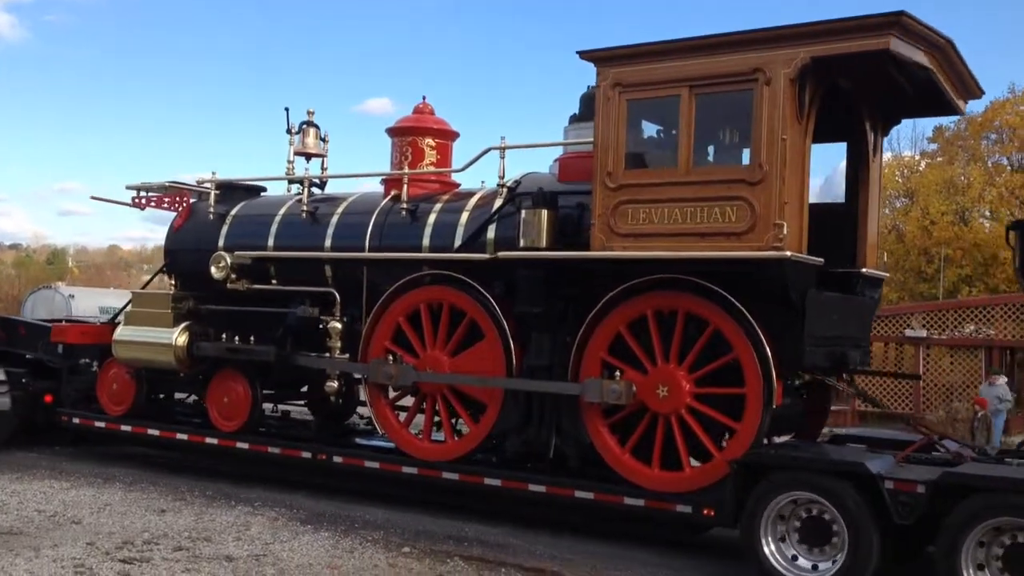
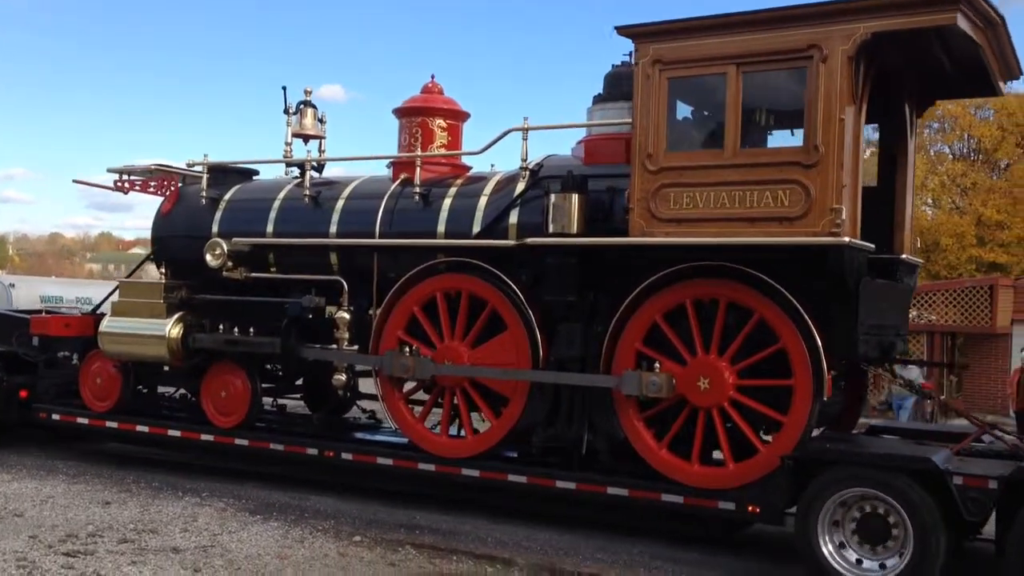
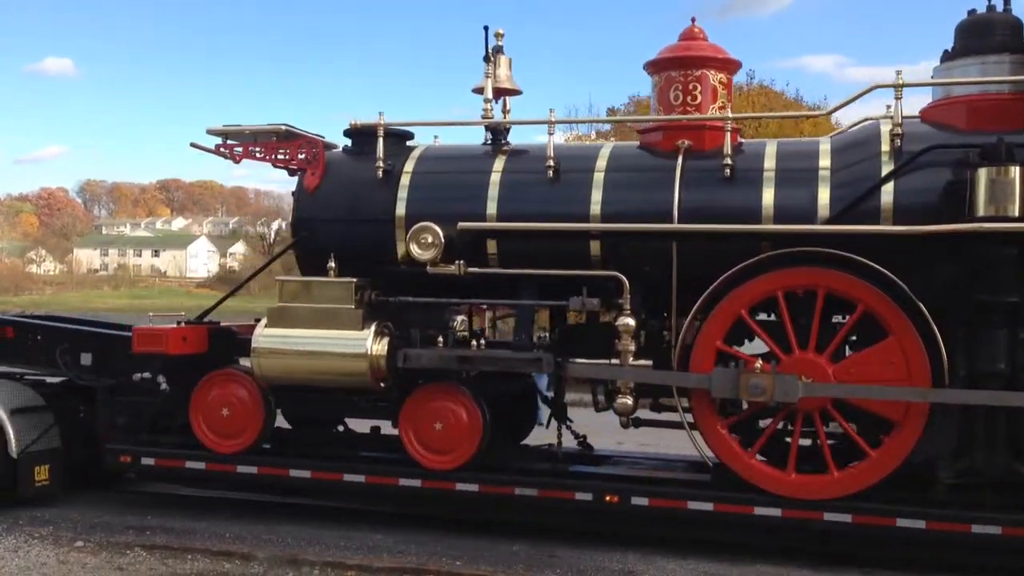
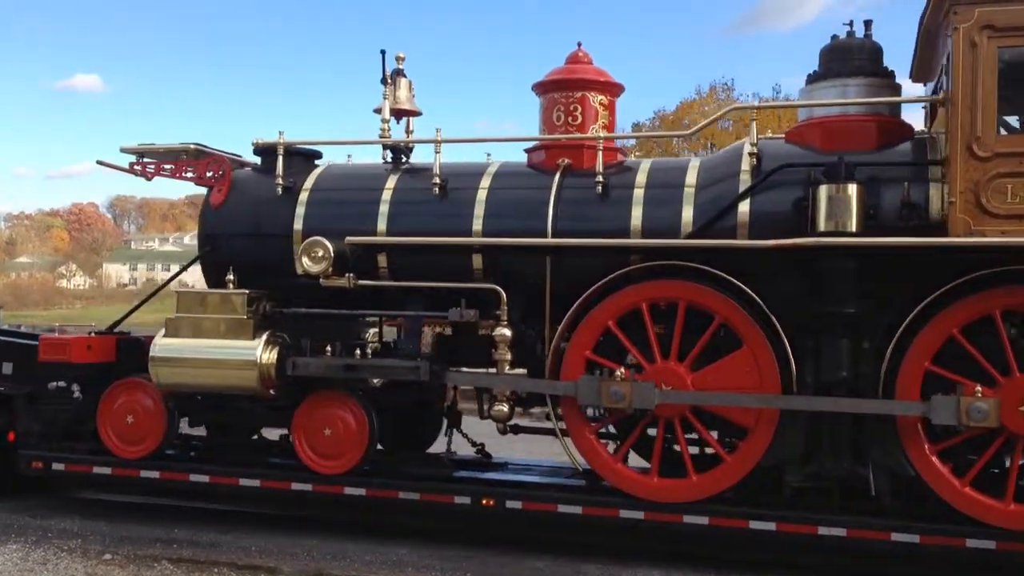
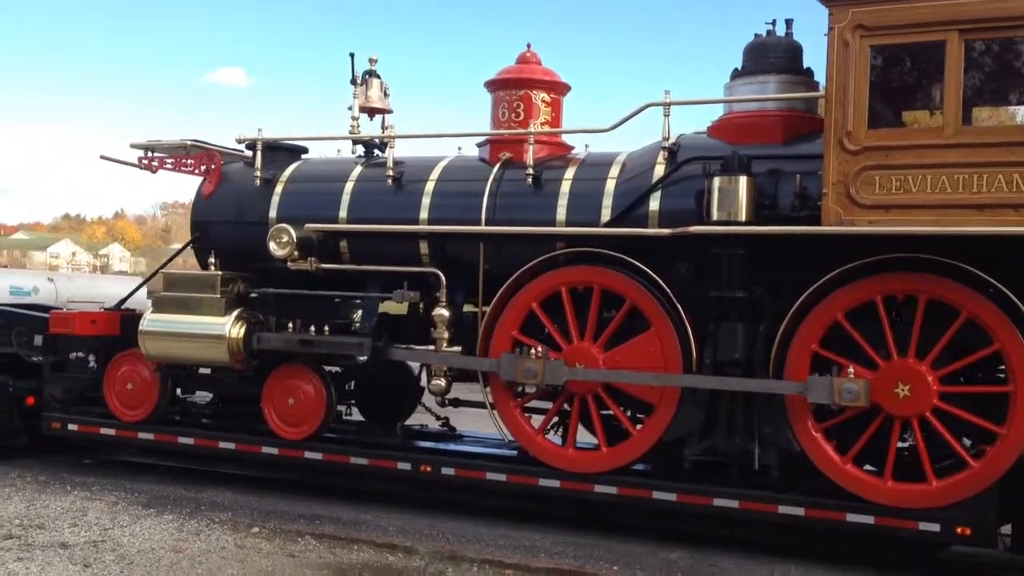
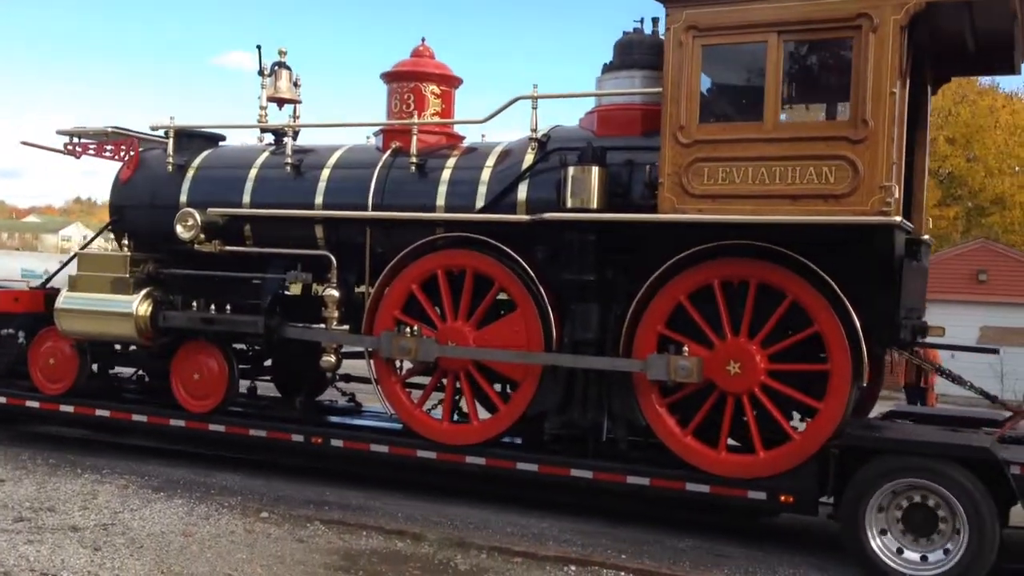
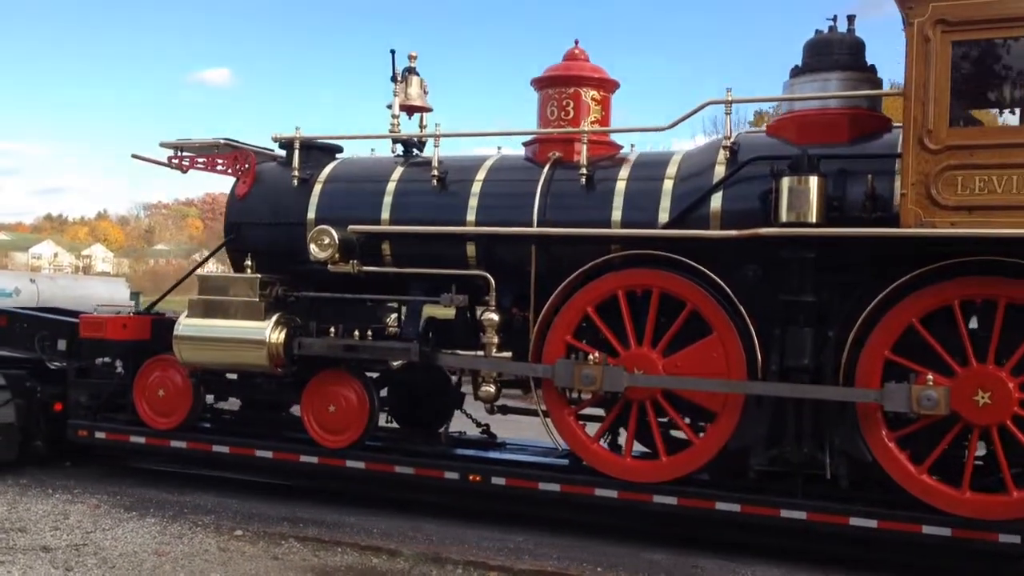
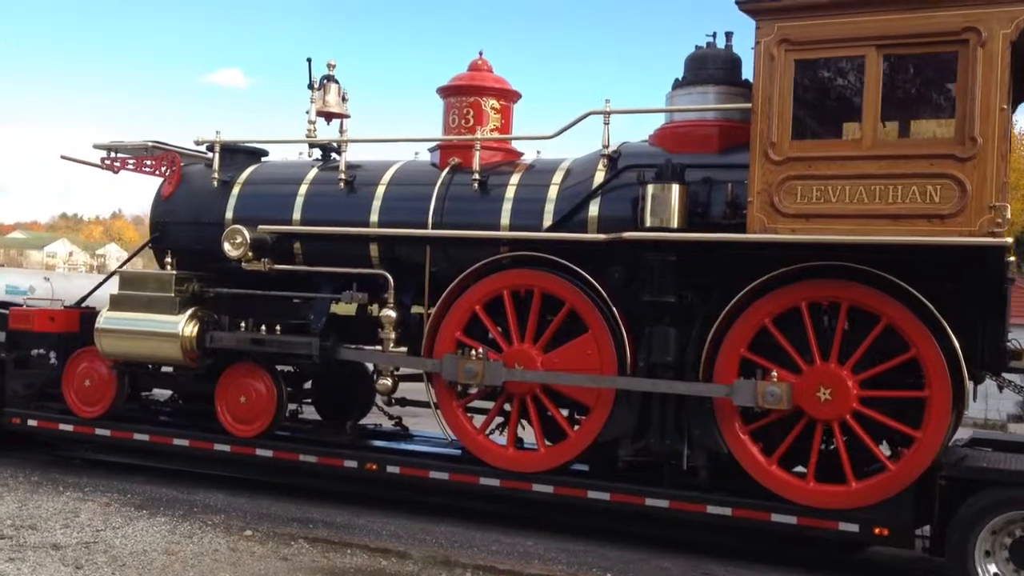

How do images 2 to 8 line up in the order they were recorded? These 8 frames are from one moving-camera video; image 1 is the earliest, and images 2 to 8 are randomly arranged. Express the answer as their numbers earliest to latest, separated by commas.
2, 6, 8, 5, 7, 4, 3
